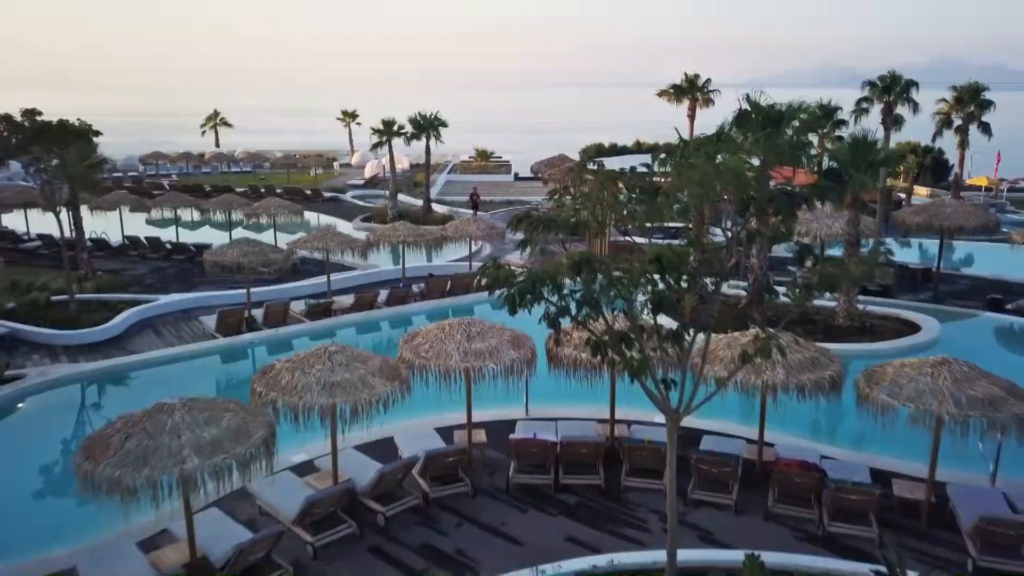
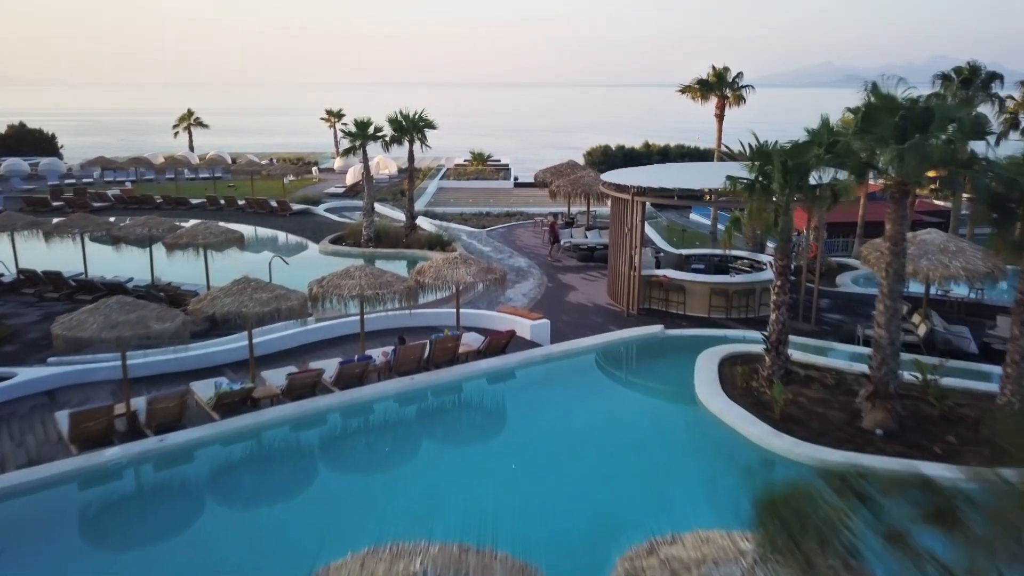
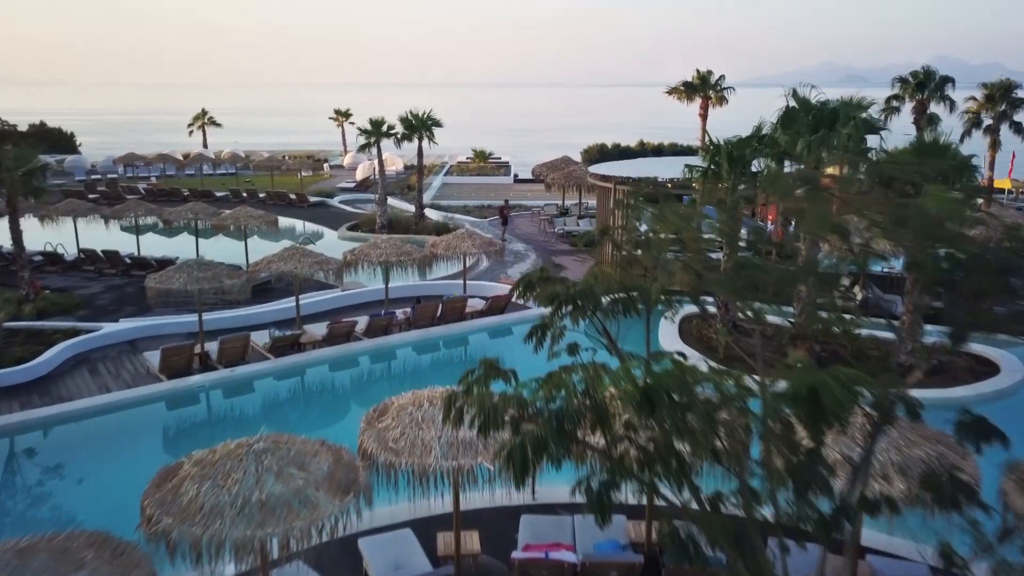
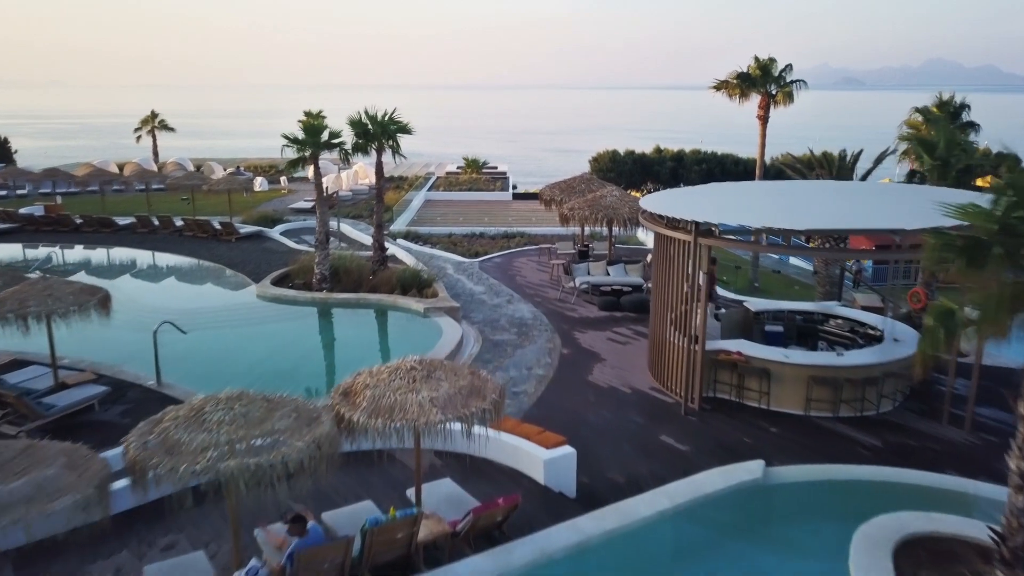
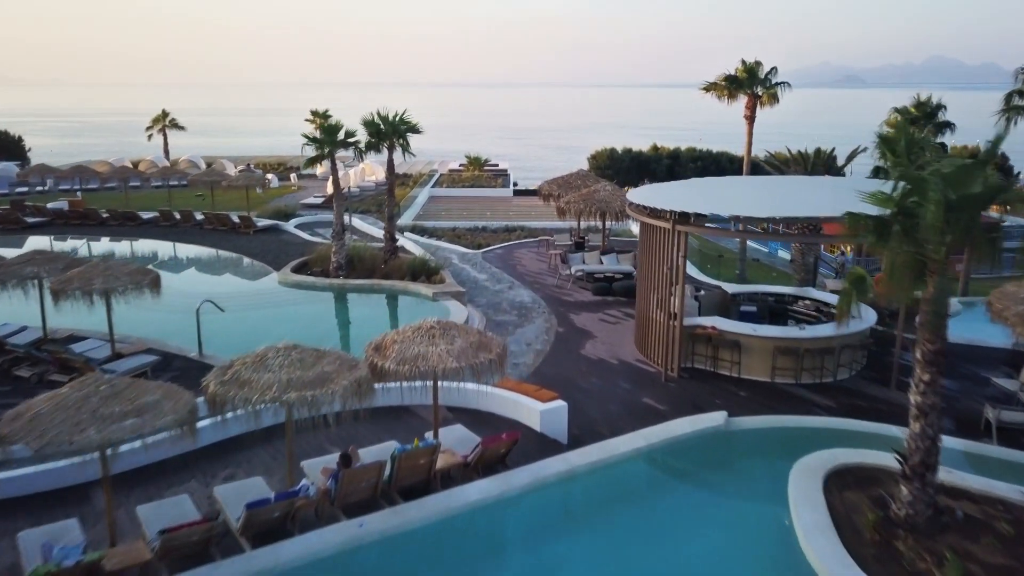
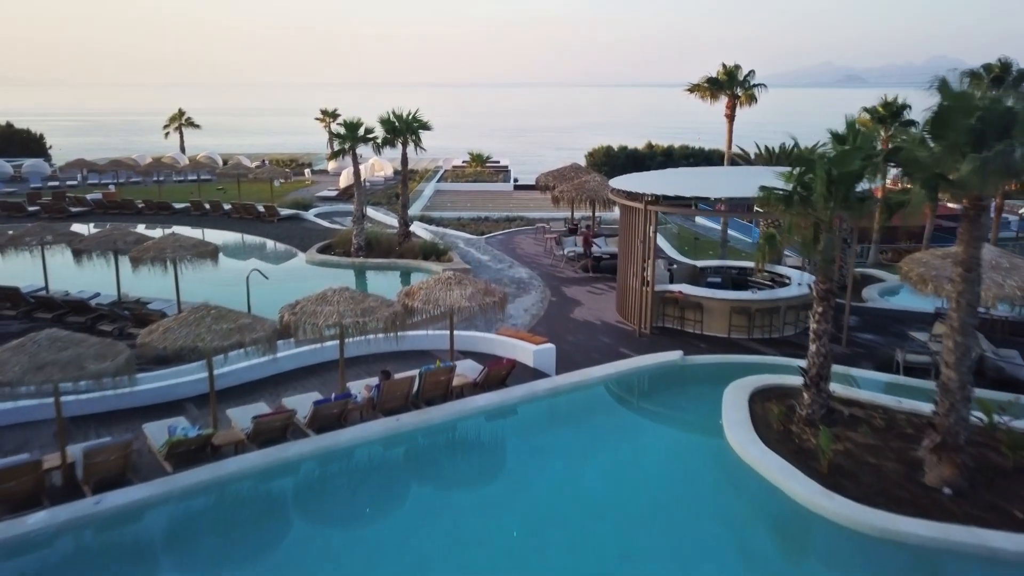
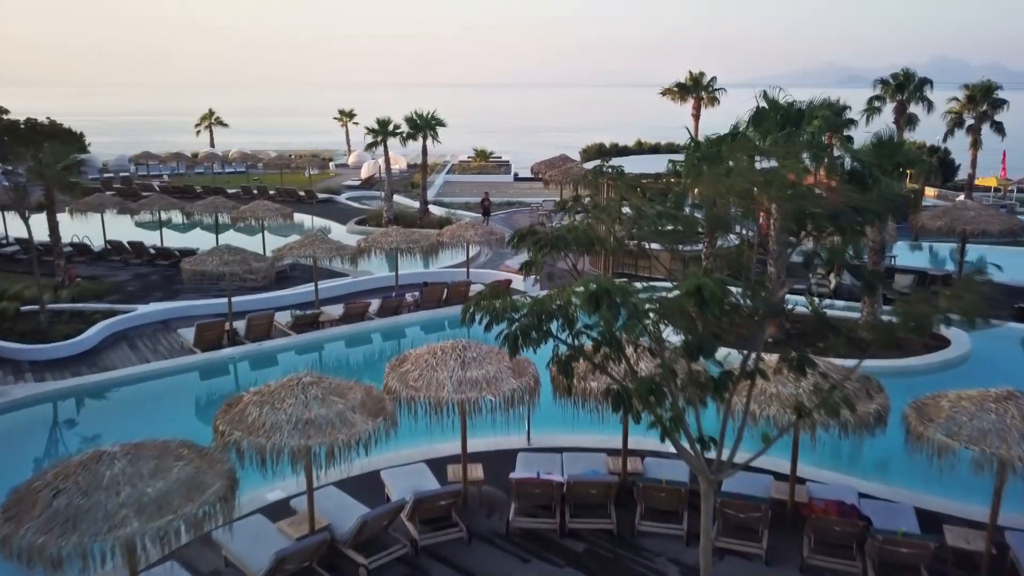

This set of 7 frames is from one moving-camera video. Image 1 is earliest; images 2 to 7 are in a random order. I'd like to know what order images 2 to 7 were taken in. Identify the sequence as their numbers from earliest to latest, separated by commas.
7, 3, 2, 6, 5, 4
